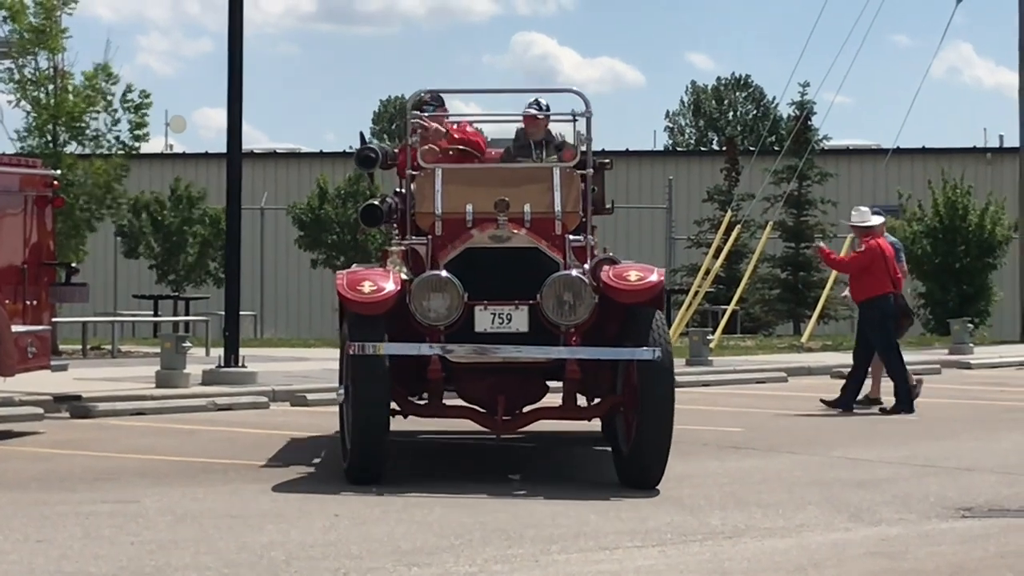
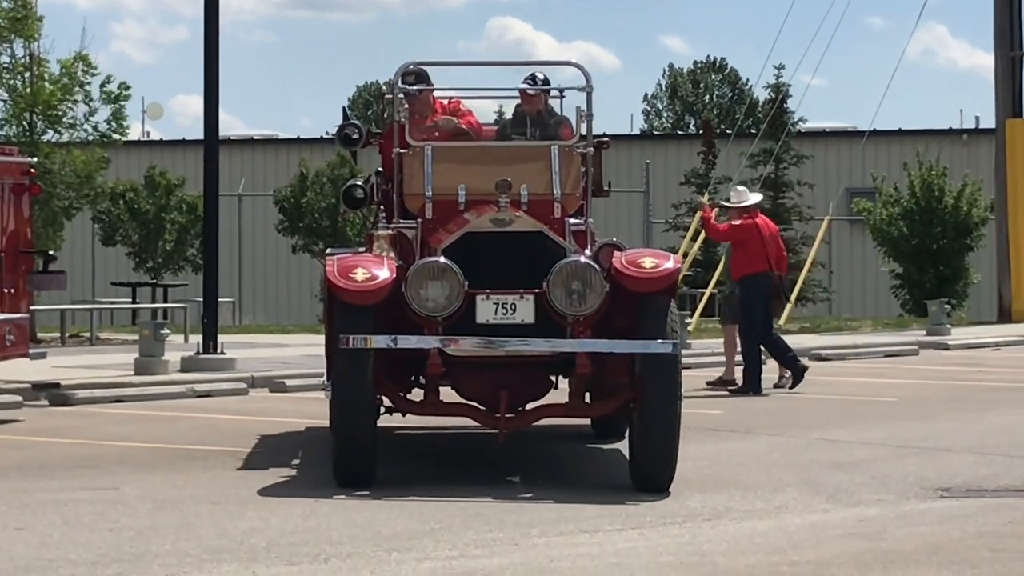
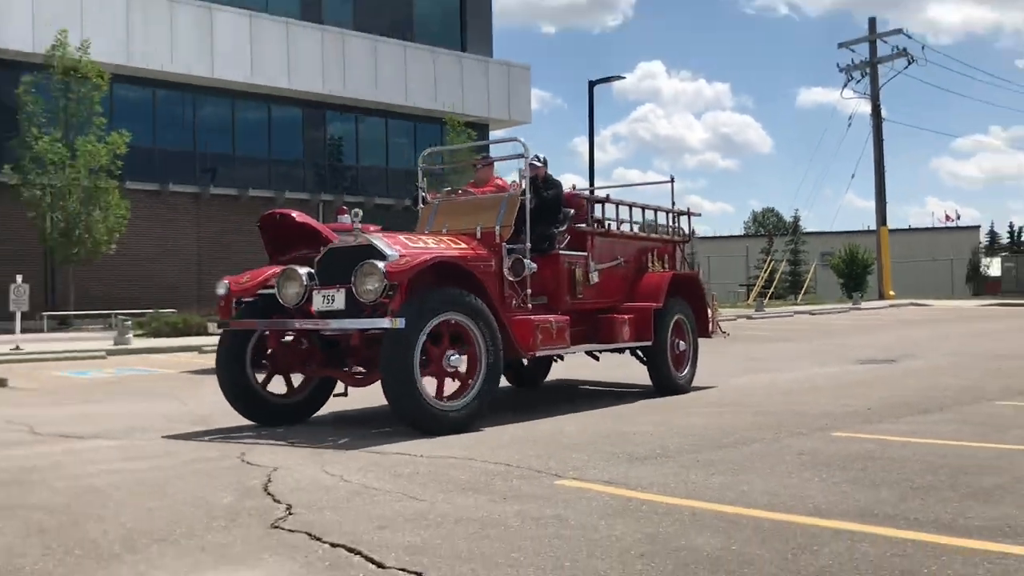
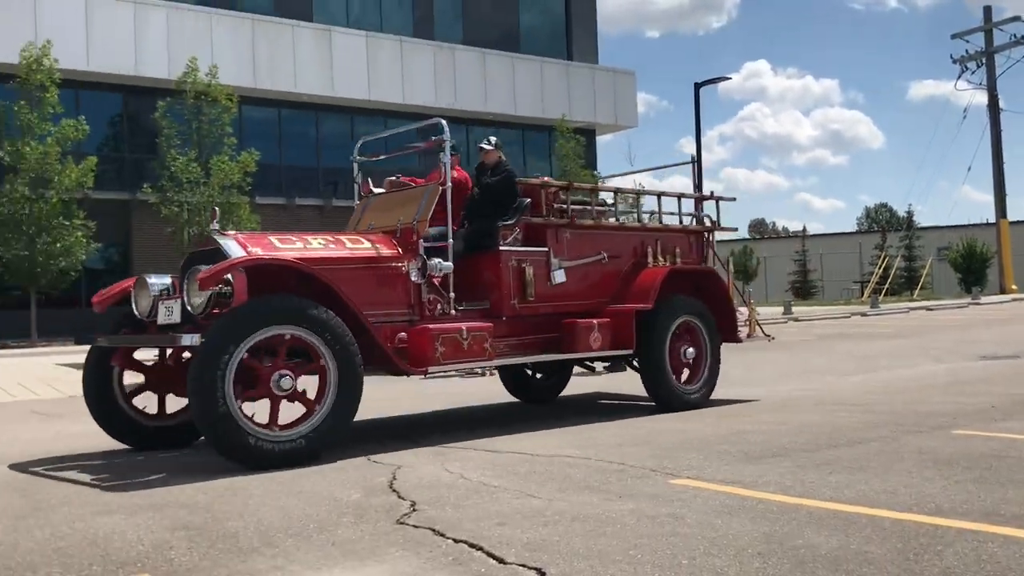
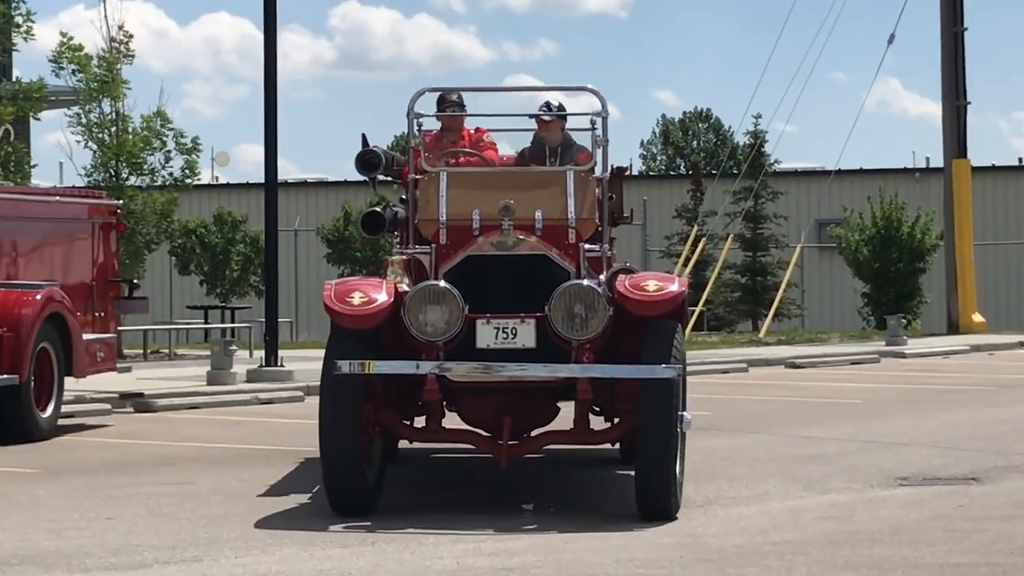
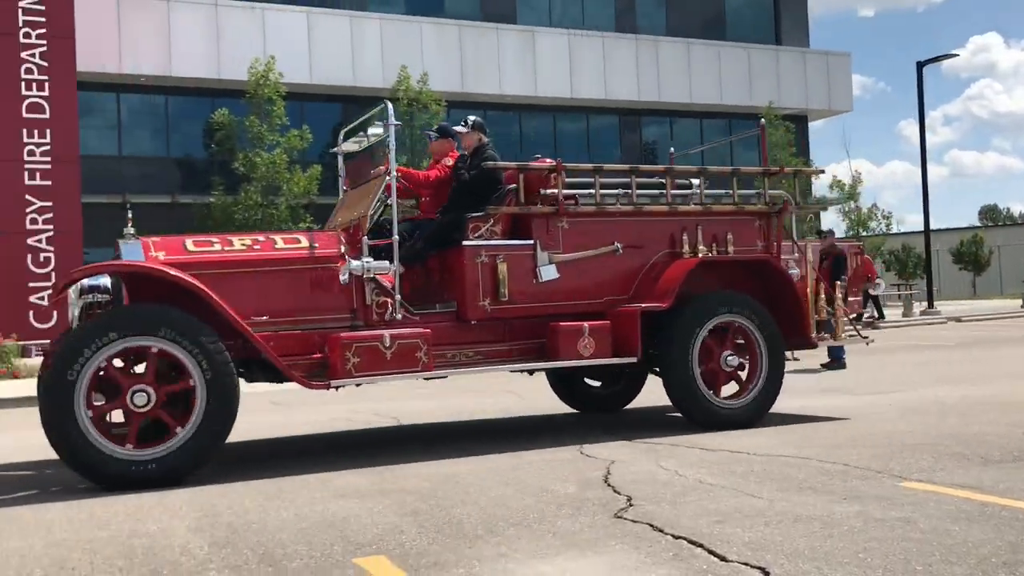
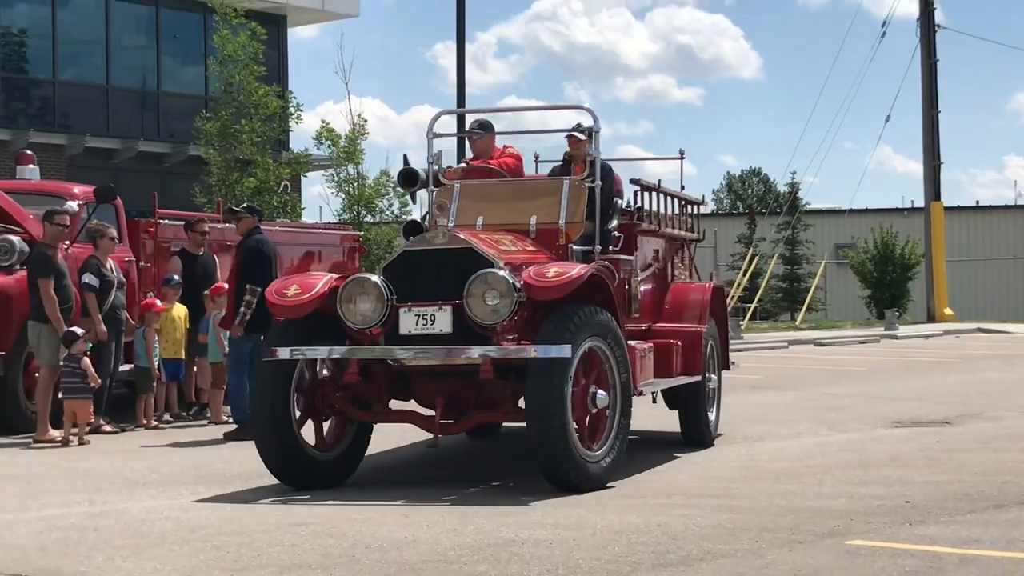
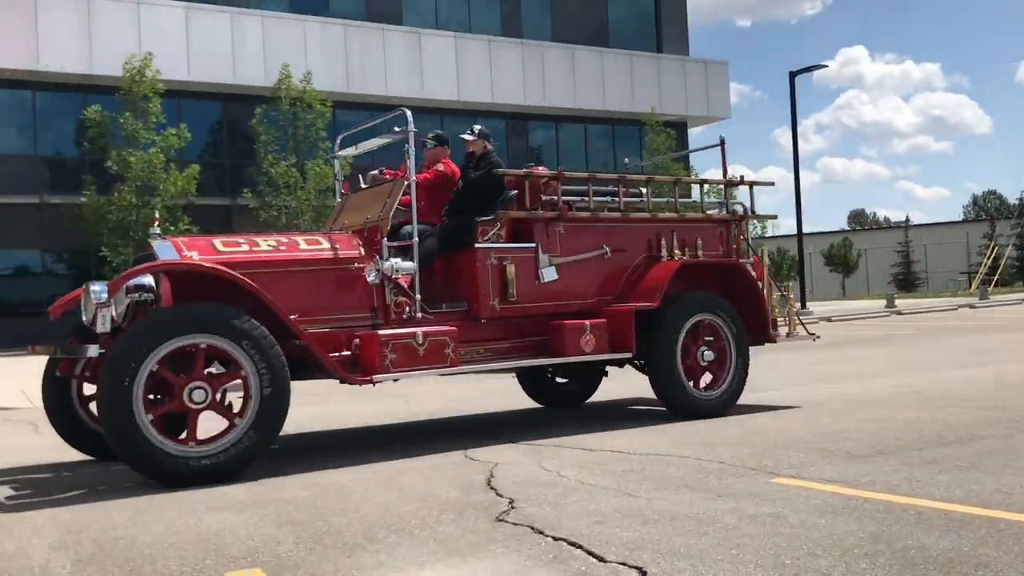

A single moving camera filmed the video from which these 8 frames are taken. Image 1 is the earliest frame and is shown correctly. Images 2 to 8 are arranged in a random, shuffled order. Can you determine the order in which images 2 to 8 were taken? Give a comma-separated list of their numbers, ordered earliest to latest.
2, 5, 7, 3, 4, 8, 6
